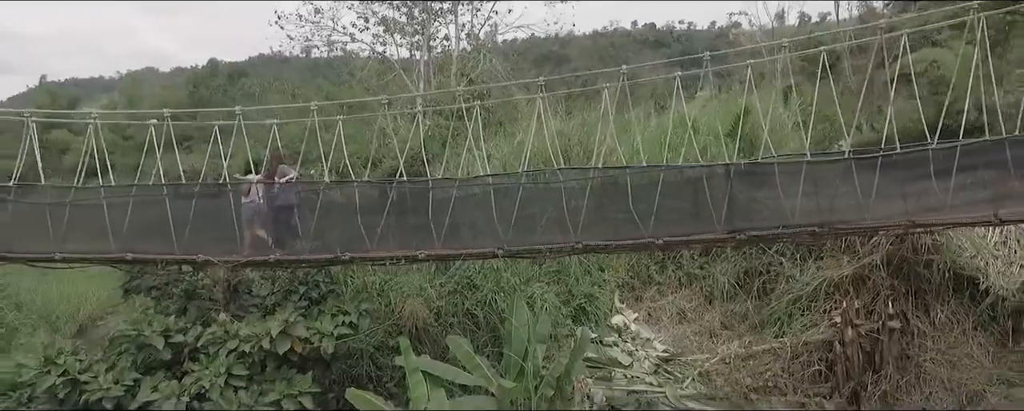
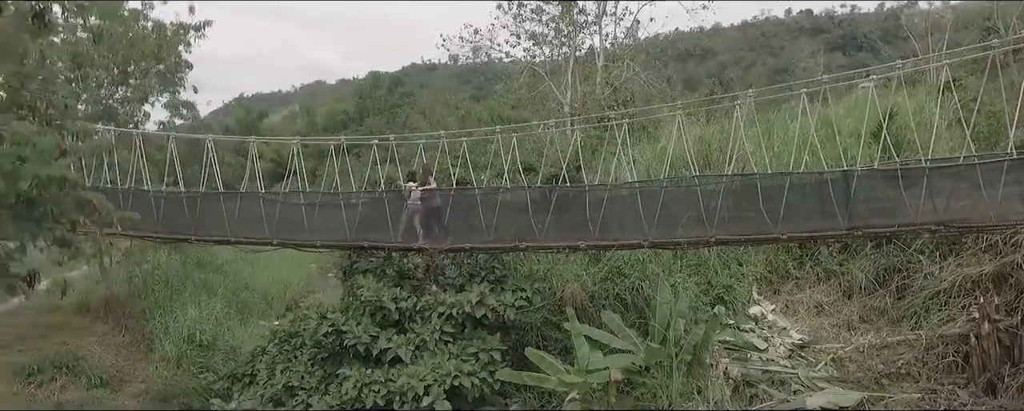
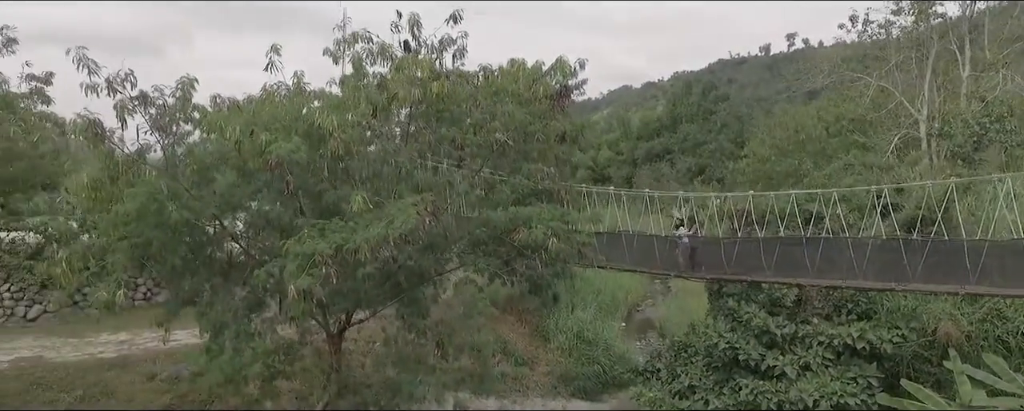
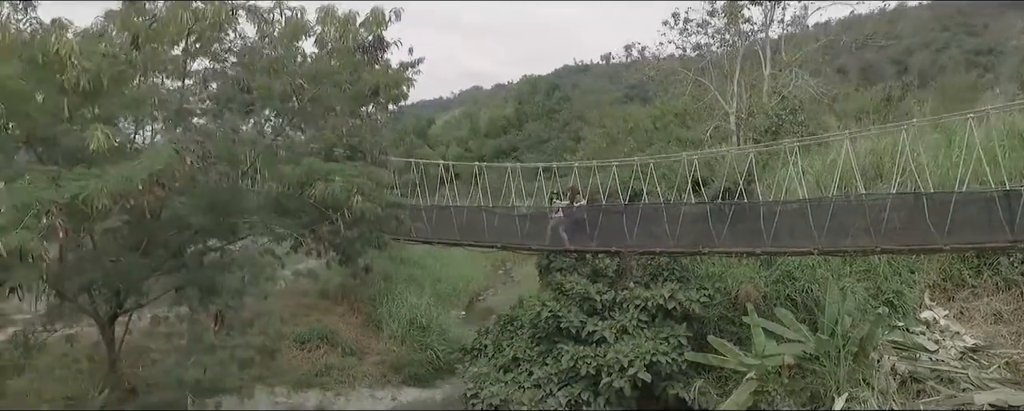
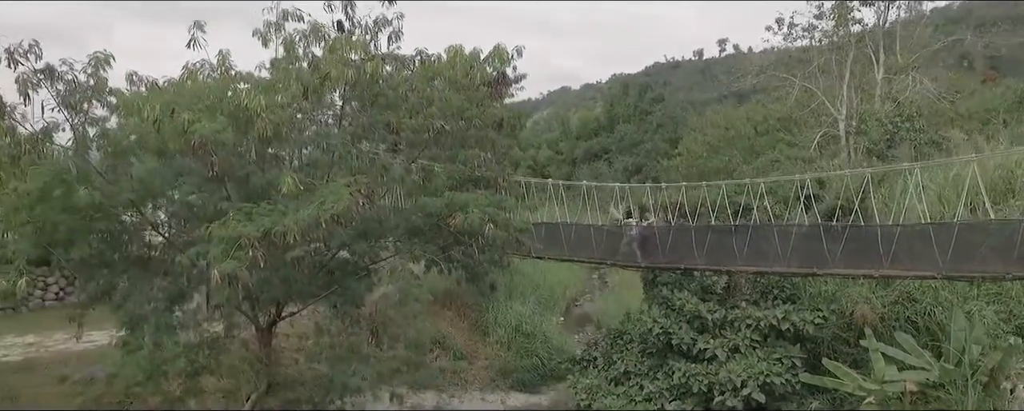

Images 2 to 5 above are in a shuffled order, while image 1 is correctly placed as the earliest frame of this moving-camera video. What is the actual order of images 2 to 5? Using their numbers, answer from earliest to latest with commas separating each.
2, 4, 5, 3
